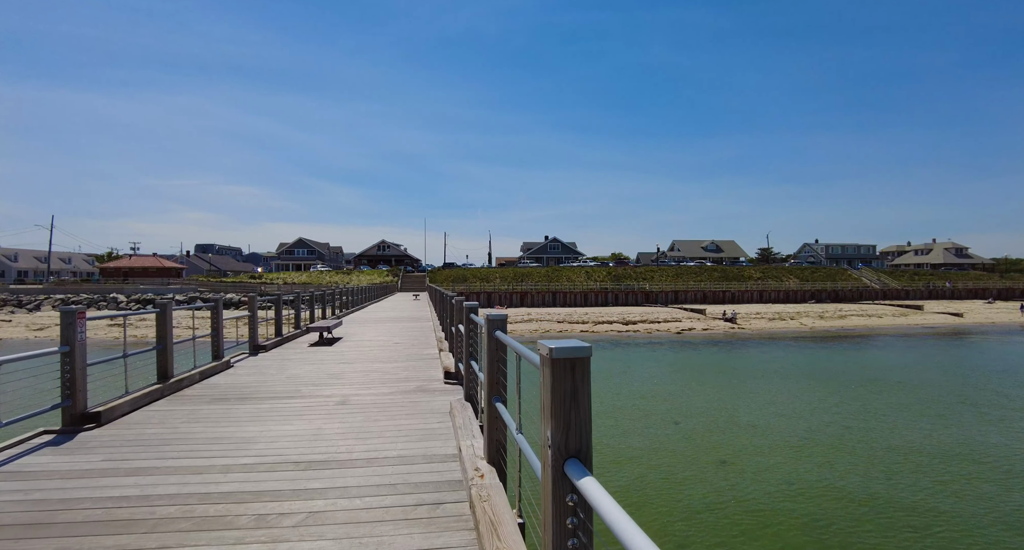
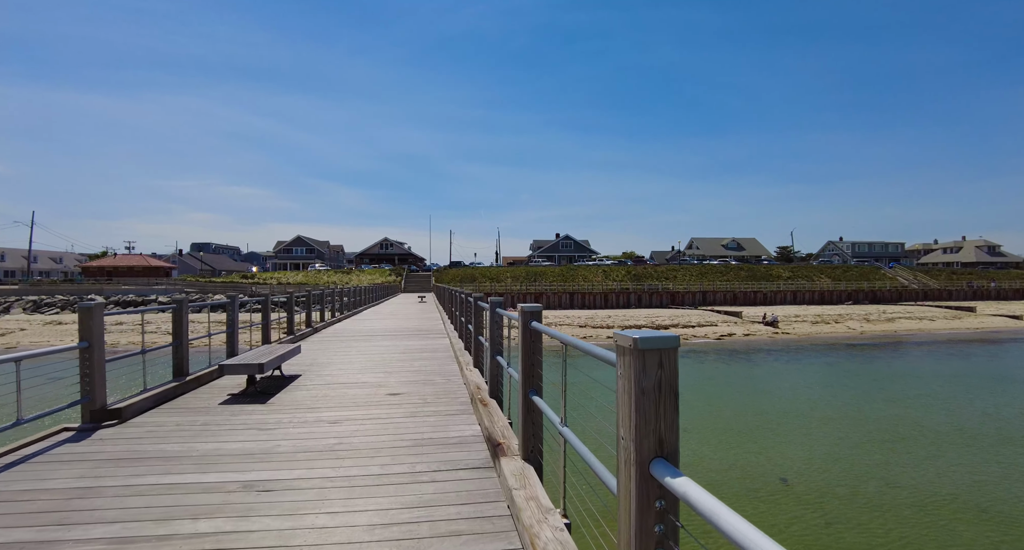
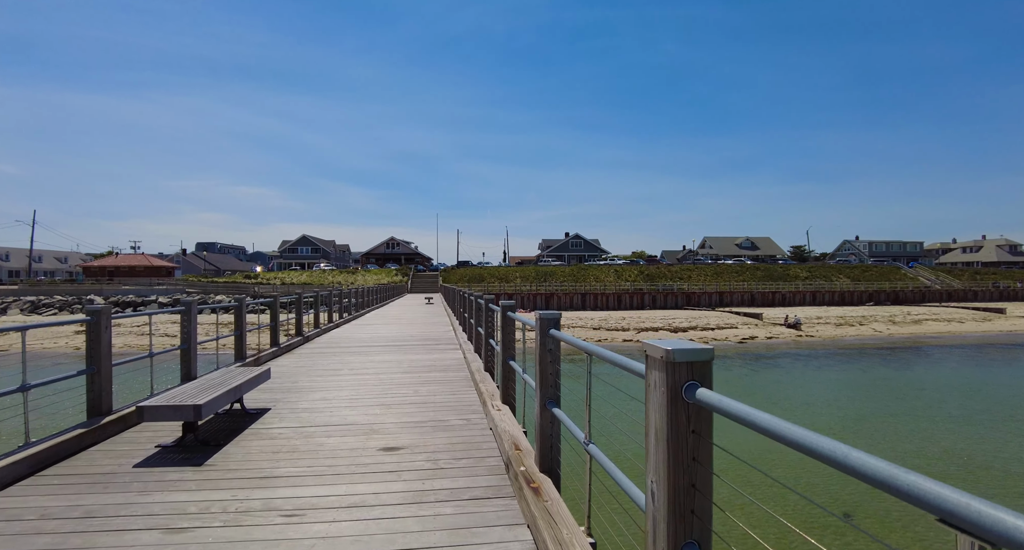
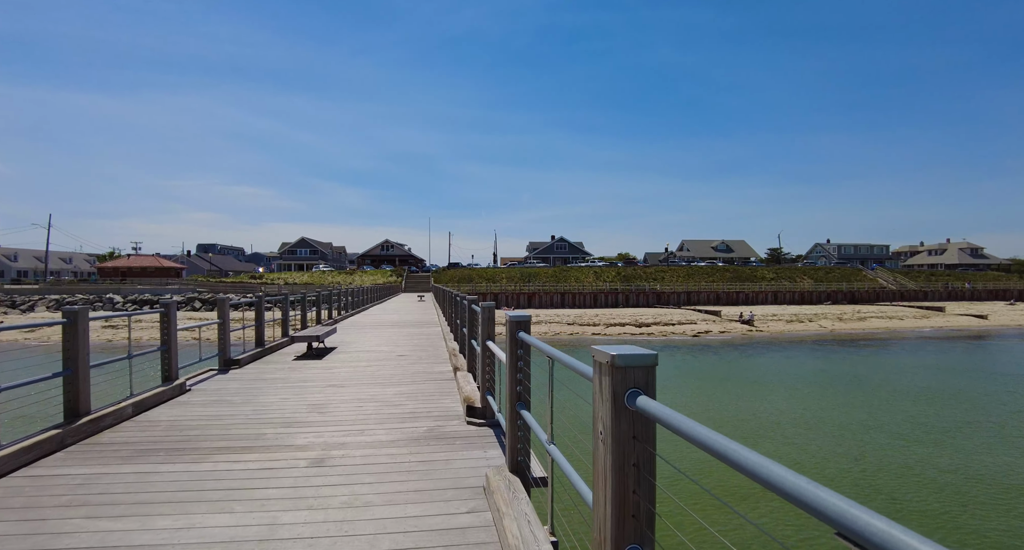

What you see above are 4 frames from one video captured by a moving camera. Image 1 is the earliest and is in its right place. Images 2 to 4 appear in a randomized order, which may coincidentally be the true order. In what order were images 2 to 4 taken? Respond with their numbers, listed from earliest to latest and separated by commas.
4, 2, 3
